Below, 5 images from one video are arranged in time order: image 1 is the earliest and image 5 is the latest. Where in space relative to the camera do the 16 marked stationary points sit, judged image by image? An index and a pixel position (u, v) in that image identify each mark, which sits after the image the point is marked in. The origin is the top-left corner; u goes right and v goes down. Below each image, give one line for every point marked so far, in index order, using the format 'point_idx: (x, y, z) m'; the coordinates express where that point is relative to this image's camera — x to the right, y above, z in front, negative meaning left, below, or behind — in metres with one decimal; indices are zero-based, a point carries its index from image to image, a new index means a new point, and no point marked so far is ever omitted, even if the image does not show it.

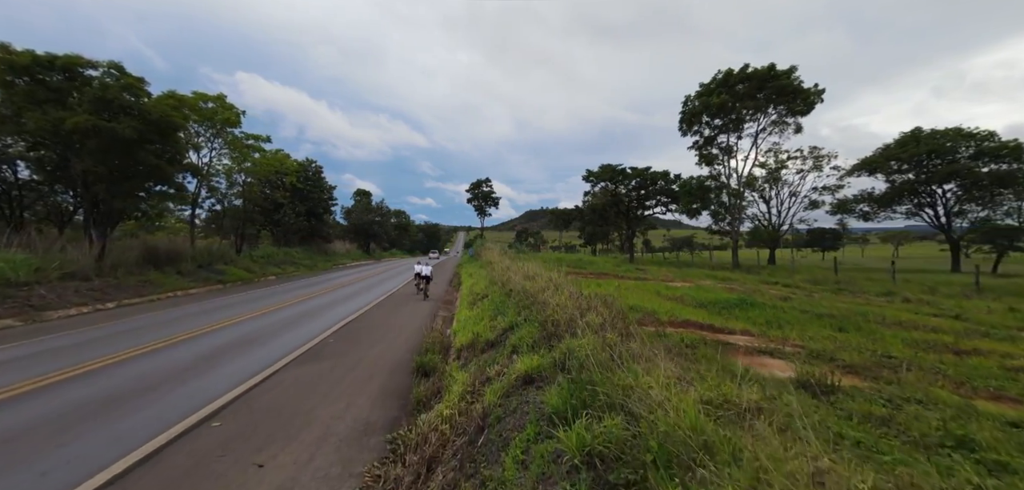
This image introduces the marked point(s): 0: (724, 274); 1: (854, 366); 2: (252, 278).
0: (+10.6, -1.6, +18.0) m
1: (+3.9, -1.4, +4.2) m
2: (-13.9, -1.8, +19.4) m
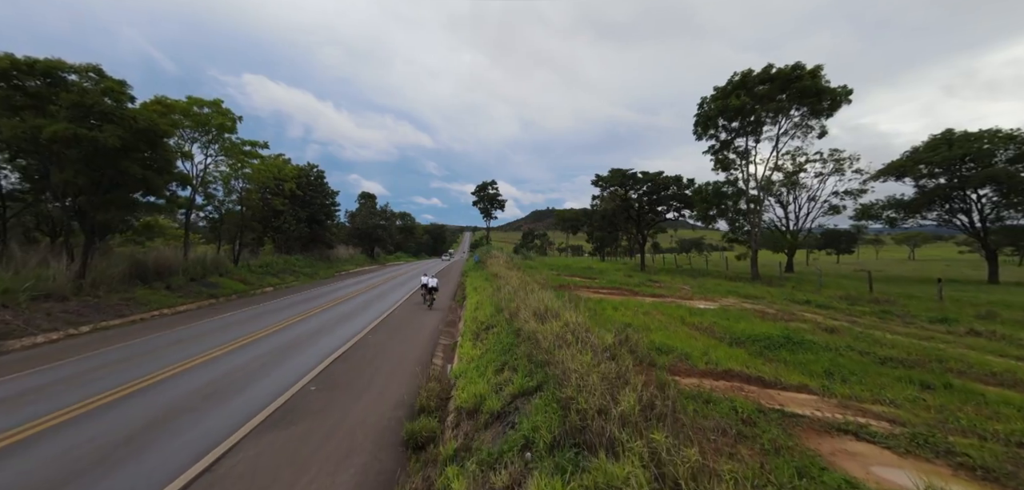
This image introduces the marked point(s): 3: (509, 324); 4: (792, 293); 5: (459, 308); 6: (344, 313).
0: (+10.9, -2.1, +16.8) m
1: (+4.0, -1.9, +3.1) m
2: (-13.5, -2.4, +18.6) m
3: (0.0, -1.6, +7.1) m
4: (+11.5, -2.0, +15.0) m
5: (-2.3, -2.8, +16.0) m
6: (-6.9, -2.9, +16.4) m
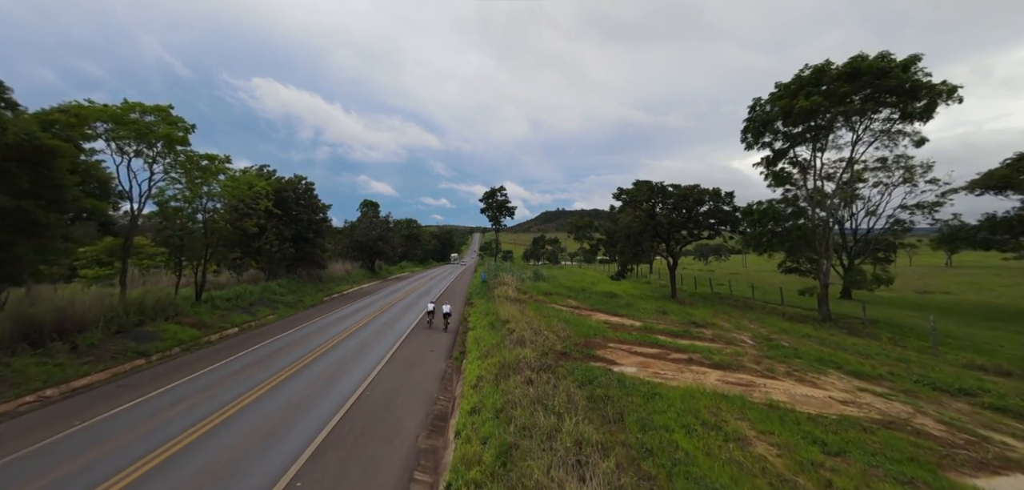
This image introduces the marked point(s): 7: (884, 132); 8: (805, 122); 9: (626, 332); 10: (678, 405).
0: (+11.3, -3.6, +12.7) m
1: (+4.1, -3.3, -0.8) m
2: (-13.1, -3.9, +15.1) m
3: (+0.2, -3.1, +3.3) m
4: (+11.9, -3.5, +10.9) m
5: (-1.9, -4.3, +12.2) m
6: (-6.5, -4.4, +12.7) m
7: (+16.8, +5.1, +16.3) m
8: (+14.0, +5.9, +17.5) m
9: (+4.9, -3.7, +15.7) m
10: (+3.6, -3.4, +7.9) m
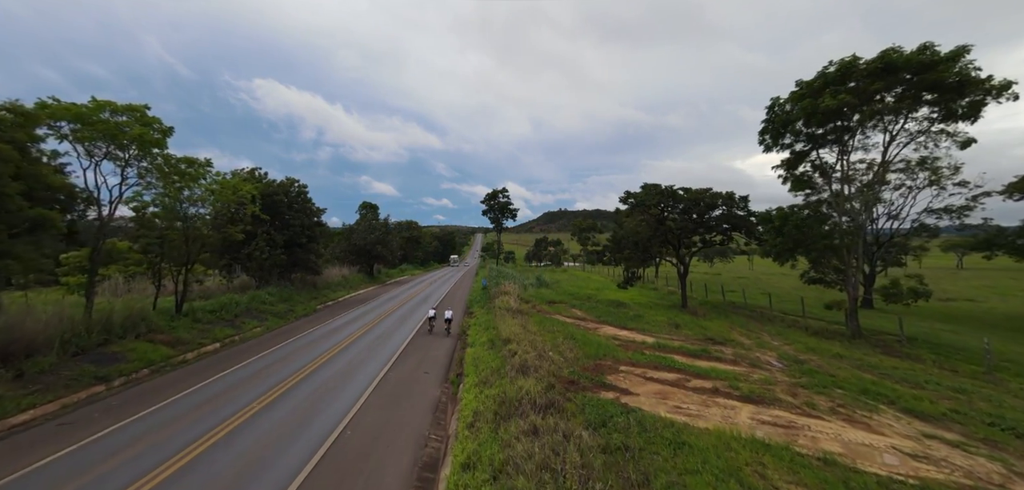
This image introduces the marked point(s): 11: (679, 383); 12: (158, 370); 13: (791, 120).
0: (+11.4, -4.0, +11.3) m
1: (+4.1, -3.7, -2.2) m
2: (-13.0, -4.3, +13.9) m
3: (+0.2, -3.5, +2.0) m
4: (+11.9, -3.9, +9.5) m
5: (-1.8, -4.7, +10.9) m
6: (-6.5, -4.8, +11.4) m
7: (+16.9, +4.7, +14.9) m
8: (+14.1, +5.5, +16.1) m
9: (+5.0, -4.1, +14.3) m
10: (+3.7, -3.9, +6.6) m
11: (+5.1, -4.2, +11.1) m
12: (-12.6, -4.4, +12.9) m
13: (+13.1, +6.0, +17.1) m
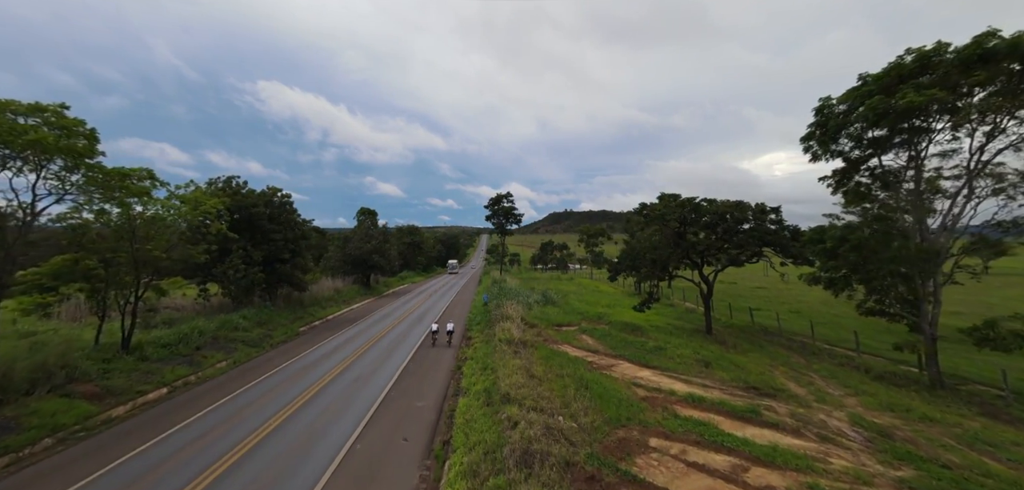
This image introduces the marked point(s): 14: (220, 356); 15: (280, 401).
0: (+11.4, -5.0, +8.4) m
1: (+3.9, -4.7, -5.0) m
2: (-13.0, -5.3, +11.3) m
3: (+0.1, -4.5, -0.8) m
4: (+11.9, -4.9, +6.5) m
5: (-1.8, -5.8, +8.1) m
6: (-6.5, -5.9, +8.7) m
7: (+16.9, +3.6, +11.9) m
8: (+14.1, +4.5, +13.2) m
9: (+5.0, -5.2, +11.5) m
10: (+3.6, -4.9, +3.8) m
11: (+5.1, -5.2, +8.3) m
12: (-12.6, -5.4, +10.3) m
13: (+13.1, +5.0, +14.2) m
14: (-14.2, -5.4, +17.7) m
15: (-9.2, -6.0, +12.9) m
